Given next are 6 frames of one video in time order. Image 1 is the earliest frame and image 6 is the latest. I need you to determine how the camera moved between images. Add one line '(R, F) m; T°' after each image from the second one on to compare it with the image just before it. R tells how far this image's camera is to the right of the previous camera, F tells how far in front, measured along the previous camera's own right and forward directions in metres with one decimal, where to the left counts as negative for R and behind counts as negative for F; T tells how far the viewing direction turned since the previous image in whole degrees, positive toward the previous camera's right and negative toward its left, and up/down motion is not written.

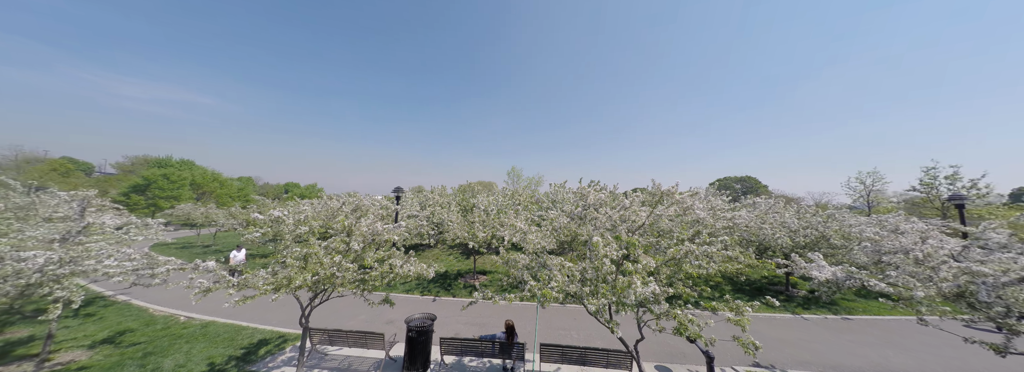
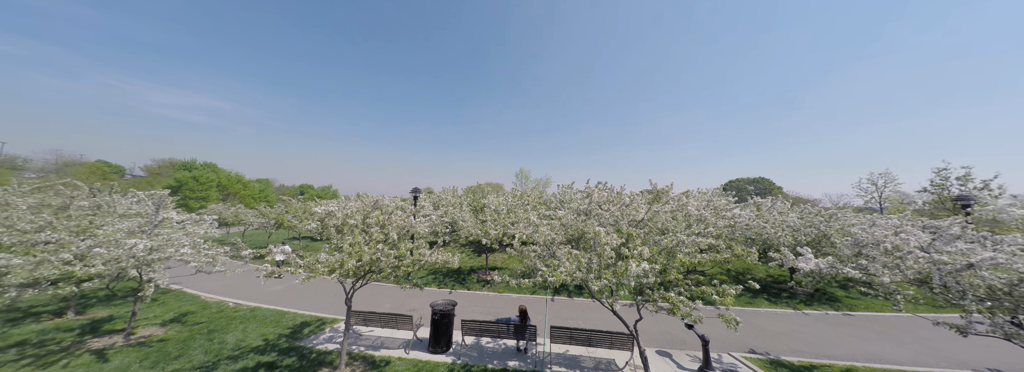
(-0.2, -1.0) m; -2°
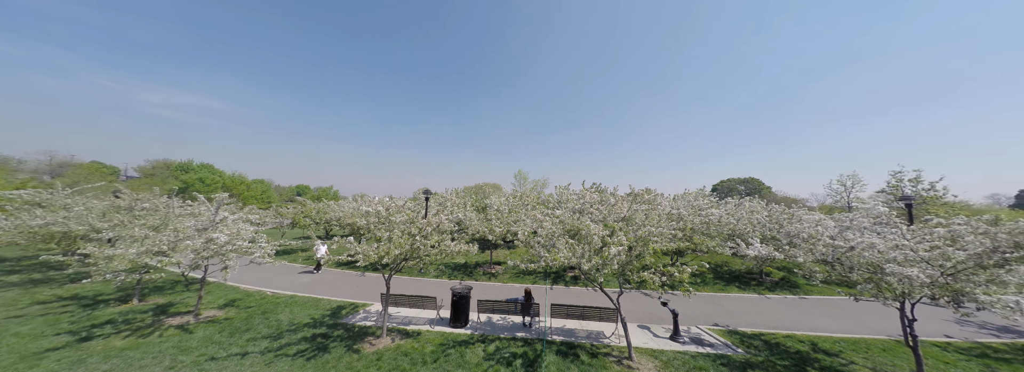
(-0.5, -1.9) m; +1°
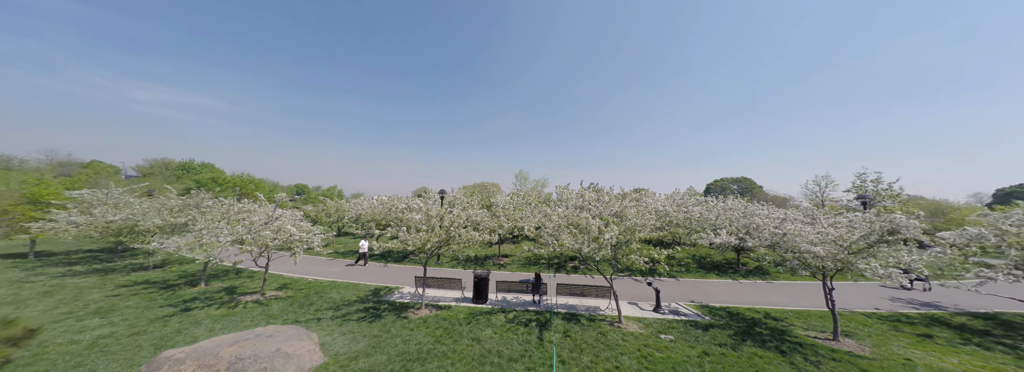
(-0.8, -2.2) m; +1°
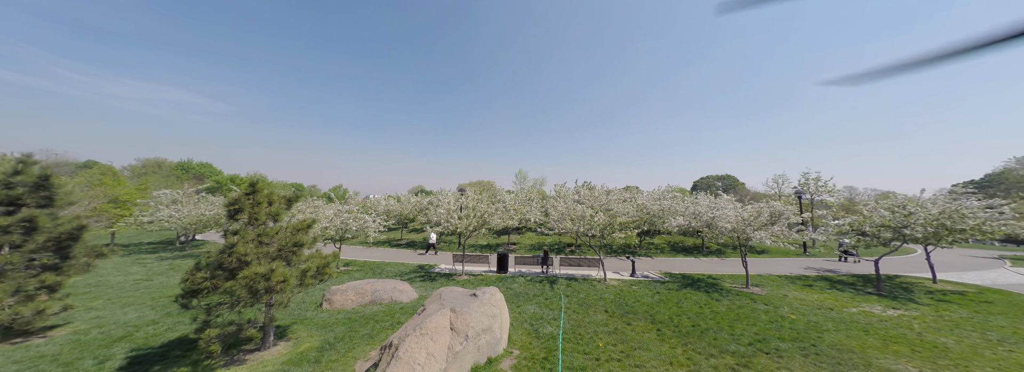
(-1.4, -4.3) m; +1°
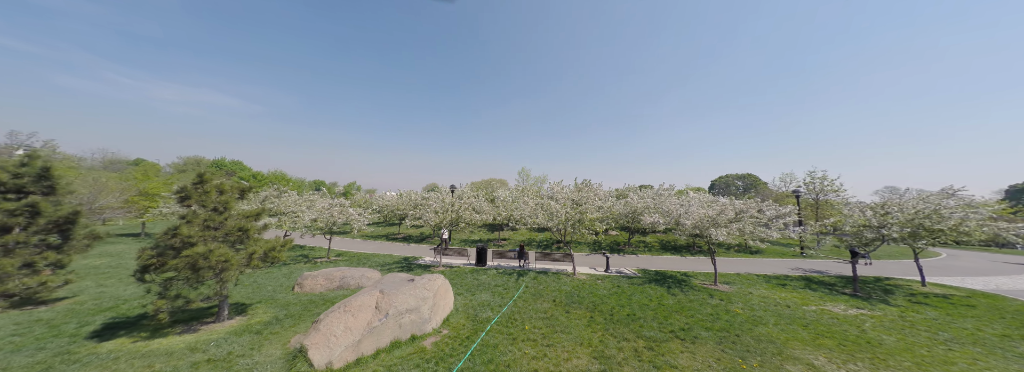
(+2.6, -0.5) m; -3°
